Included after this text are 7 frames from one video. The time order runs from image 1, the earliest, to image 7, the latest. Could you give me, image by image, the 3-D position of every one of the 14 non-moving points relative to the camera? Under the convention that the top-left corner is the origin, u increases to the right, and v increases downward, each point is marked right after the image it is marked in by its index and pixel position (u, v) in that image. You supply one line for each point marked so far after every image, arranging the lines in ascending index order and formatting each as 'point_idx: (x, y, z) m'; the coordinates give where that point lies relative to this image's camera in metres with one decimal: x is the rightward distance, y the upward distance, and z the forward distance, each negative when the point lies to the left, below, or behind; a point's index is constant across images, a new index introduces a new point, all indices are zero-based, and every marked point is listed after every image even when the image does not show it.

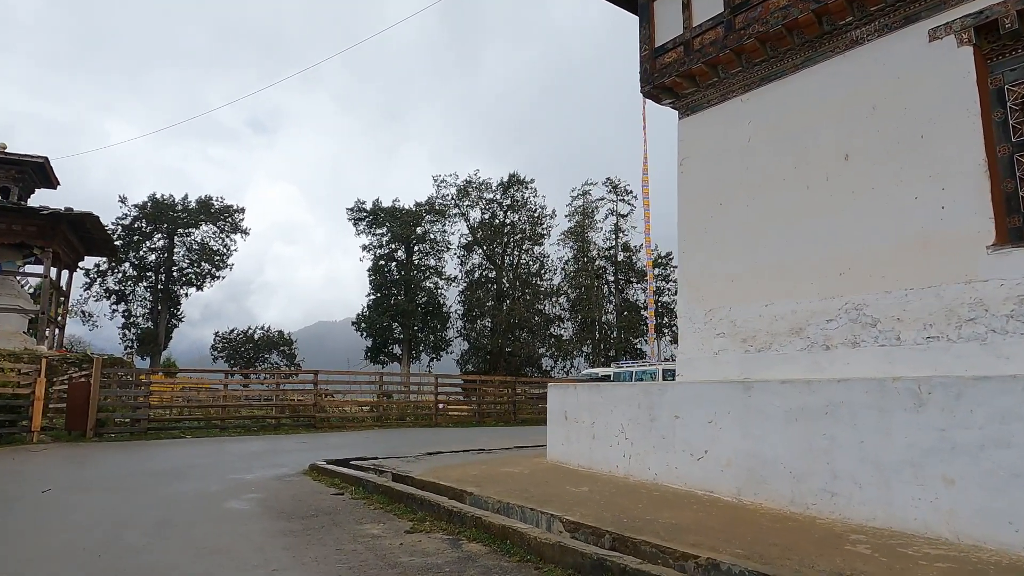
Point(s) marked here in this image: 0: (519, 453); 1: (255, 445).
0: (+0.1, -2.3, +8.7) m
1: (-4.6, -2.8, +11.3) m
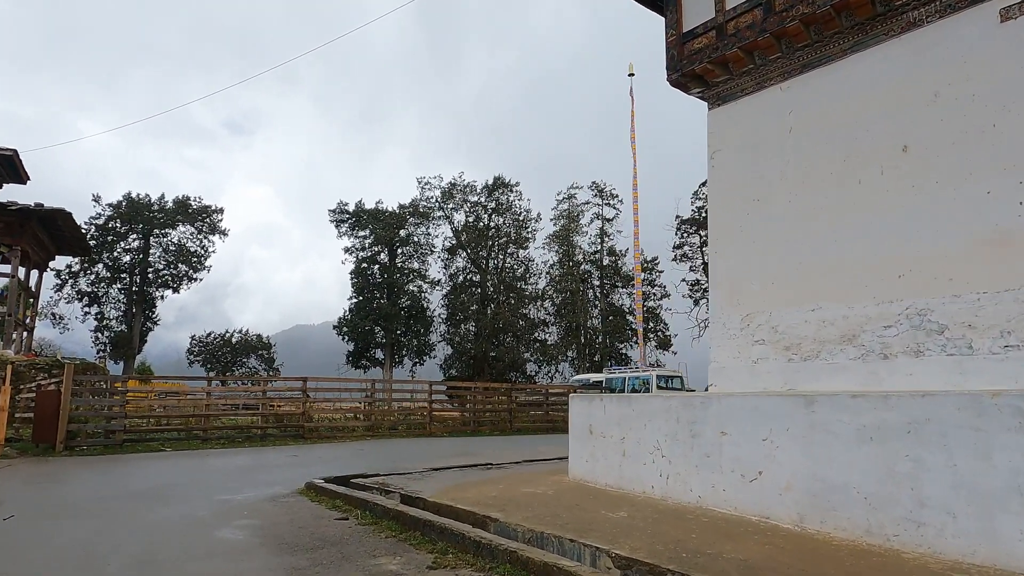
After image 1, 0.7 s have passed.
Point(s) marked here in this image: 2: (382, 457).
0: (+0.3, -2.3, +8.0) m
1: (-4.5, -2.8, +10.5) m
2: (-2.2, -2.9, +10.9) m
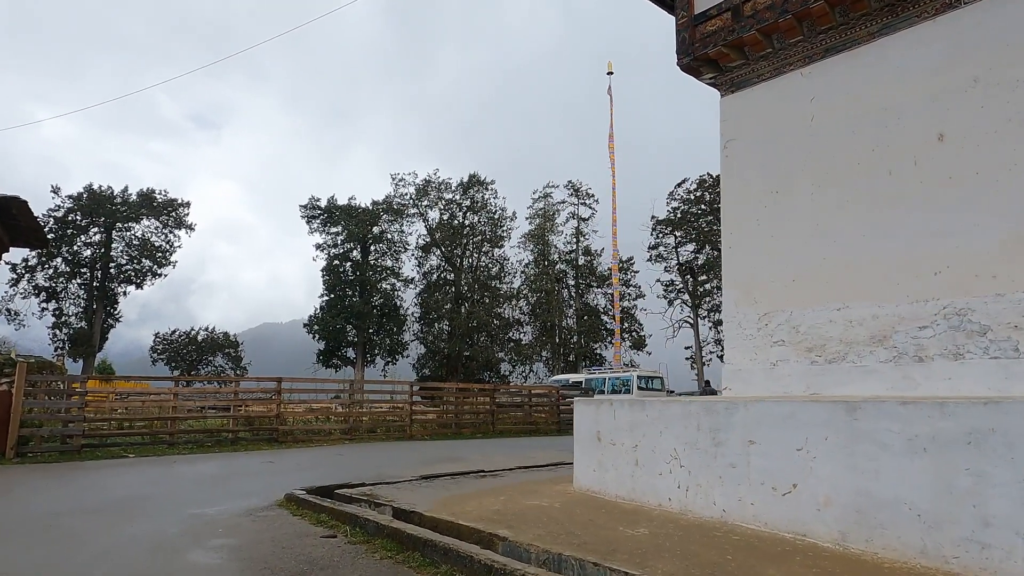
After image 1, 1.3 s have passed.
0: (+0.3, -2.3, +7.5) m
1: (-4.6, -2.7, +9.7) m
2: (-2.4, -2.8, +10.3) m
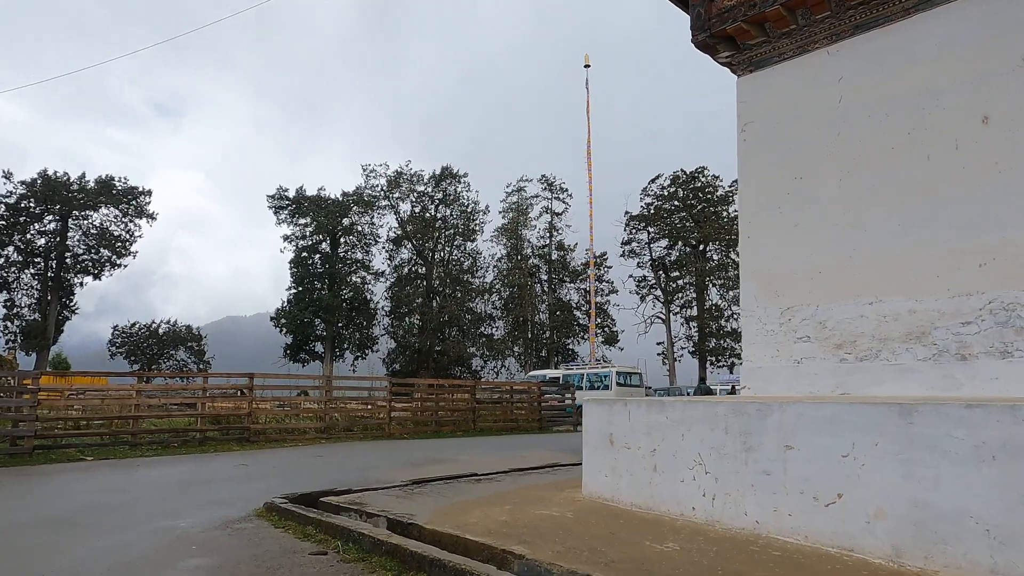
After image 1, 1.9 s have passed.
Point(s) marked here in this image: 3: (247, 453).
0: (+0.3, -2.2, +7.0) m
1: (-4.7, -2.5, +9.0) m
2: (-2.5, -2.7, +9.7) m
3: (-4.5, -2.8, +10.8) m
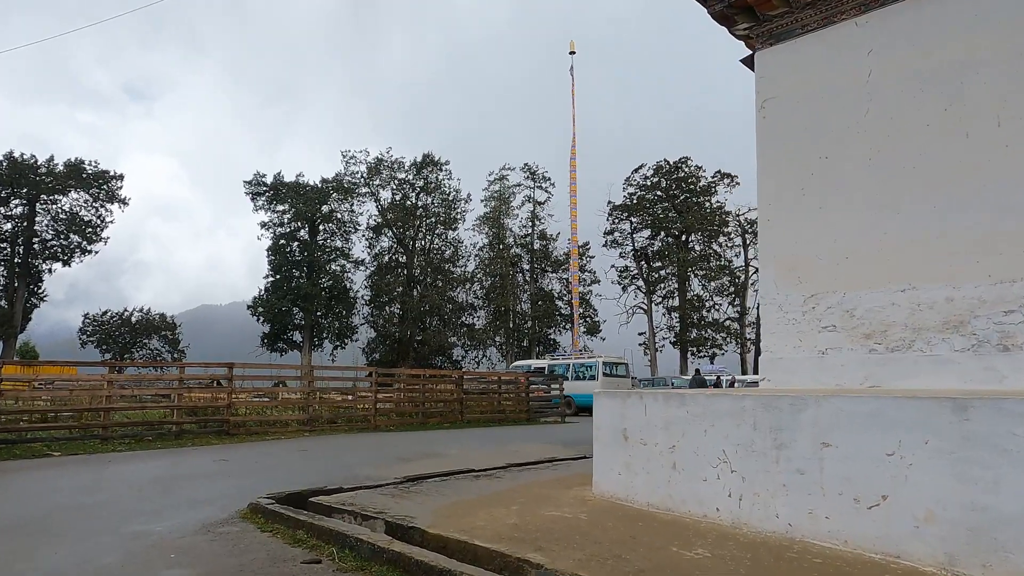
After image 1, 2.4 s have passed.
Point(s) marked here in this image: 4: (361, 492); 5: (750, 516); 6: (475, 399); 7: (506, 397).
0: (+0.3, -2.0, +6.6) m
1: (-4.8, -2.3, +8.4) m
2: (-2.6, -2.5, +9.2) m
3: (-4.6, -2.6, +10.2) m
4: (-1.5, -2.0, +6.3) m
5: (+1.8, -1.7, +4.8) m
6: (-1.0, -3.0, +17.5) m
7: (-0.1, -3.1, +18.3) m
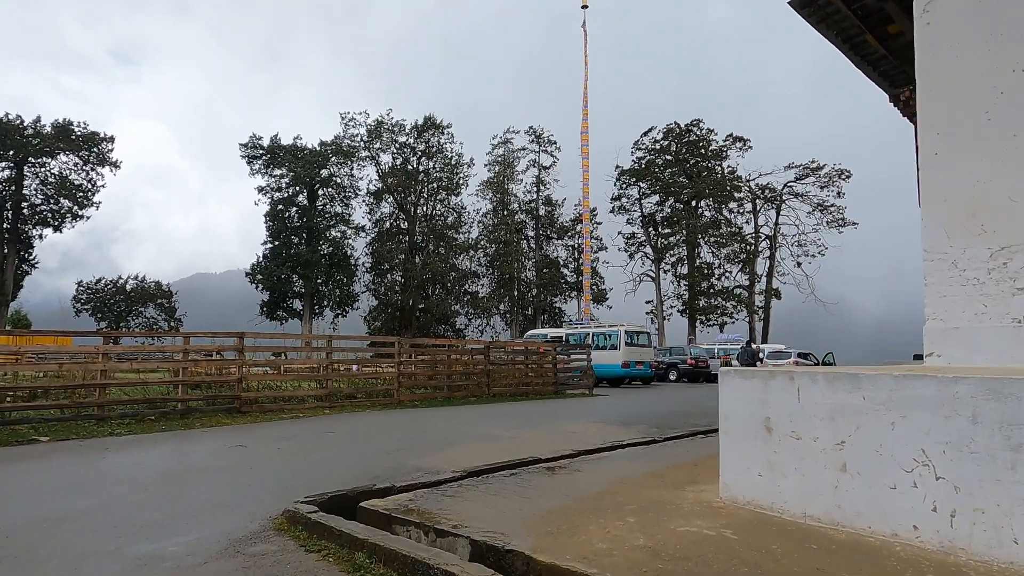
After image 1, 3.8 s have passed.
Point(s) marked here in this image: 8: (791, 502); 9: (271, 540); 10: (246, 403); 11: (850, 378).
0: (+1.0, -1.6, +5.4) m
1: (-4.0, -1.8, +7.2) m
2: (-1.9, -1.9, +8.0) m
3: (-3.8, -2.0, +9.0) m
4: (-0.7, -1.6, +5.1) m
5: (+2.6, -1.4, +3.5) m
6: (-0.3, -2.1, +16.3) m
7: (+0.5, -2.1, +17.2) m
8: (+1.9, -1.4, +4.3) m
9: (-1.6, -1.7, +4.3) m
10: (-4.7, -2.0, +11.3) m
11: (+2.1, -0.6, +4.1) m
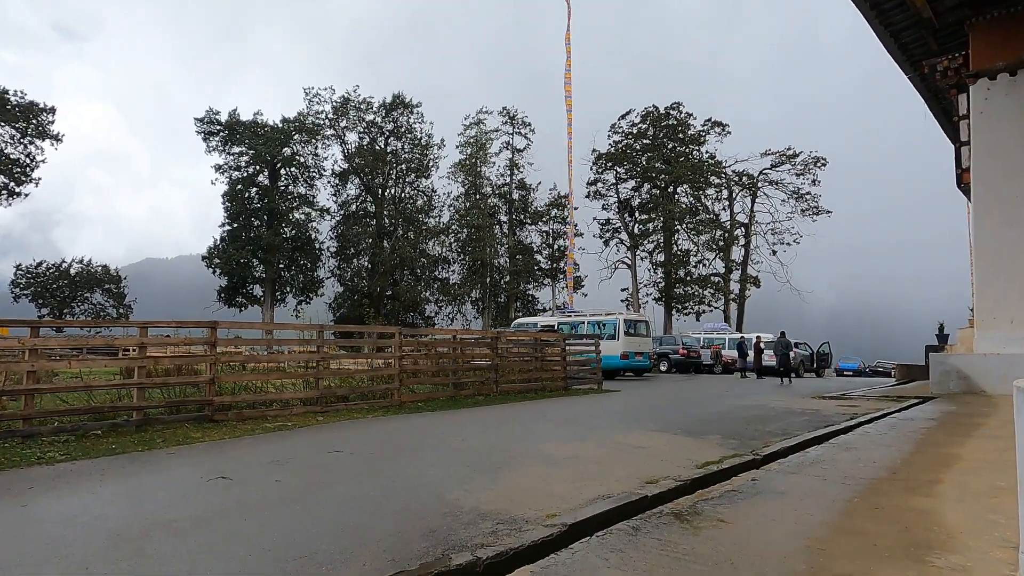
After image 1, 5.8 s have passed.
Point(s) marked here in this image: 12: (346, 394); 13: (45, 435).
0: (+1.8, -1.5, +3.7) m
1: (-3.3, -1.6, +5.2) m
2: (-1.2, -1.7, +6.1) m
3: (-3.3, -1.7, +7.0) m
4: (+0.1, -1.5, +3.3) m
5: (+3.5, -1.3, +1.9) m
6: (-0.2, -1.7, +14.5) m
7: (+0.6, -1.7, +15.4) m
8: (+2.7, -1.3, +2.6) m
9: (-0.8, -1.6, +2.4) m
10: (-4.3, -1.7, +9.2) m
11: (+3.0, -0.4, +2.4) m
12: (-2.9, -1.8, +11.0) m
13: (-5.6, -1.7, +7.6) m
